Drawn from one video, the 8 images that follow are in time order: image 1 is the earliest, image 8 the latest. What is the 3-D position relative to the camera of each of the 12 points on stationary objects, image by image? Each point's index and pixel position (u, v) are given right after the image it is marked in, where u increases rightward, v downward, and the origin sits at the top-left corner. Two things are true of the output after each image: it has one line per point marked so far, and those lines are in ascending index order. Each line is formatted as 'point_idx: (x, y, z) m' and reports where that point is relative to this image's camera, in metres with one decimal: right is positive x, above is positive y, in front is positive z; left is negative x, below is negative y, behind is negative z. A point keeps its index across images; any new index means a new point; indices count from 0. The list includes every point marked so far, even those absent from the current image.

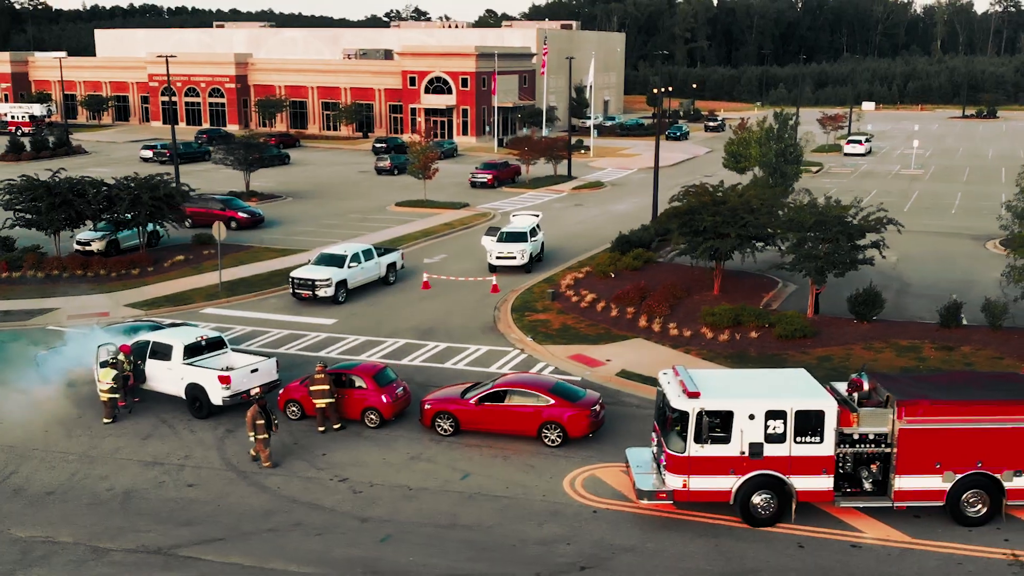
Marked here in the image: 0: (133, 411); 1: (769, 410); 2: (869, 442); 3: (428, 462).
0: (-6.7, -2.2, +18.6) m
1: (+3.2, -1.6, +13.5) m
2: (+4.6, -2.0, +13.7) m
3: (-1.3, -2.7, +16.2) m
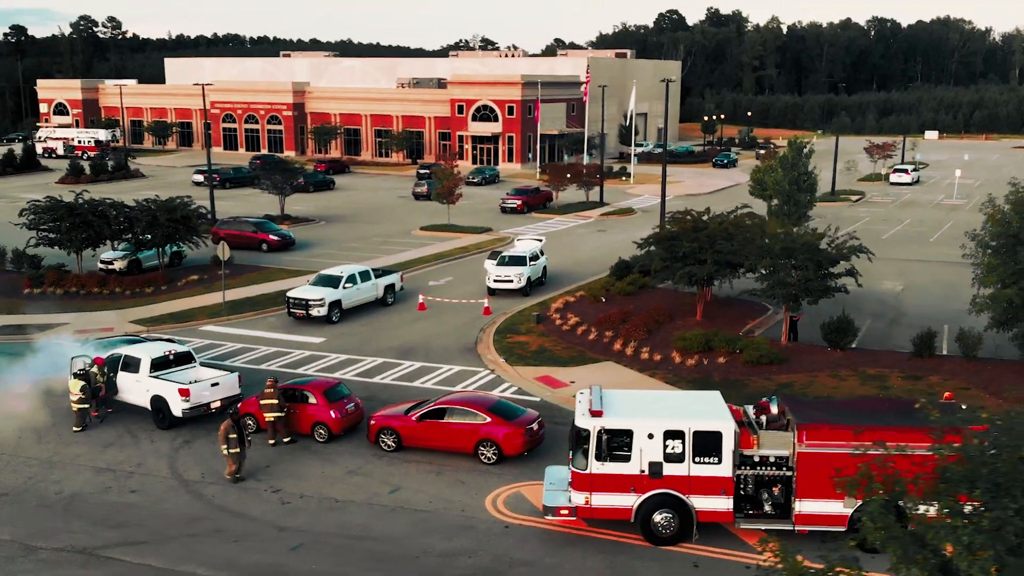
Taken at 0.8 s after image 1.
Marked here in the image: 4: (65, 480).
0: (-7.5, -2.4, +19.5) m
1: (+2.0, -1.8, +13.7) m
2: (+3.4, -2.3, +13.8) m
3: (-2.4, -3.0, +16.7) m
4: (-7.1, -3.0, +16.8) m
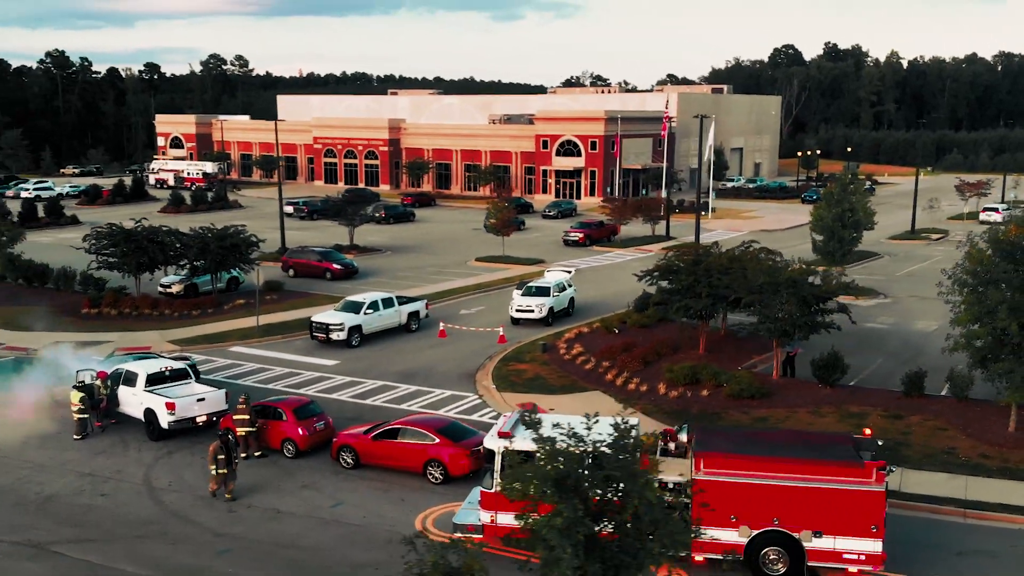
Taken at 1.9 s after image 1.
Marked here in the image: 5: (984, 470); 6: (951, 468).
0: (-8.1, -2.8, +20.9) m
1: (+0.7, -2.2, +14.1) m
2: (+2.1, -2.7, +14.0) m
3: (-3.3, -3.4, +17.6) m
4: (-8.0, -3.3, +18.2) m
5: (+8.0, -3.1, +17.9) m
6: (+7.5, -3.1, +18.0) m
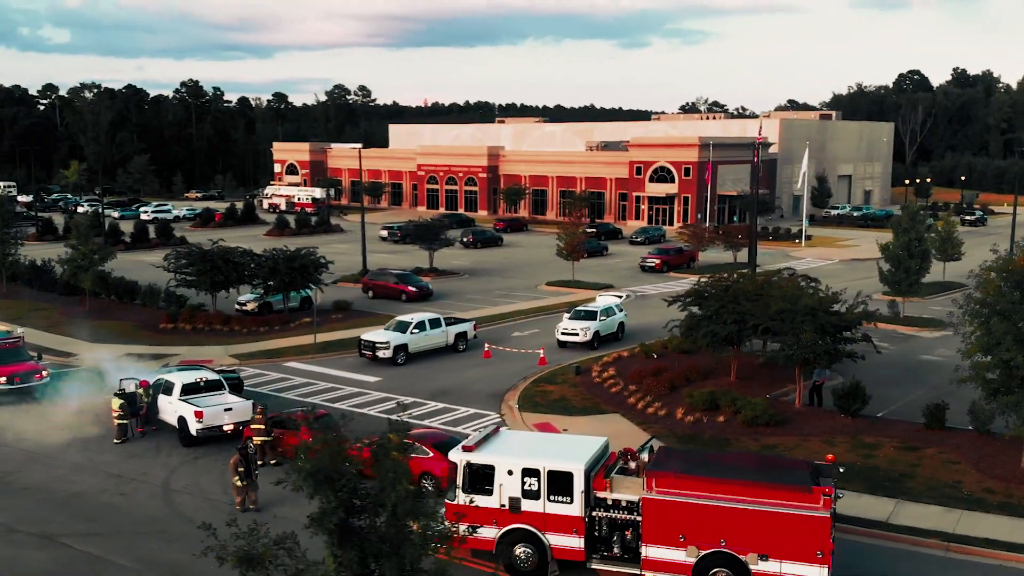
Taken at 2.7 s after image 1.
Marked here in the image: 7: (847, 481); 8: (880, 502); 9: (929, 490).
0: (-7.8, -3.1, +22.3) m
1: (+0.2, -2.5, +14.6) m
2: (+1.5, -3.0, +14.3) m
3: (-3.5, -3.7, +18.4) m
4: (-8.1, -3.6, +19.6) m
5: (+7.8, -3.6, +17.4) m
6: (+7.3, -3.6, +17.6) m
7: (+5.9, -3.4, +18.6) m
8: (+6.1, -3.6, +17.6) m
9: (+7.2, -3.5, +18.2) m
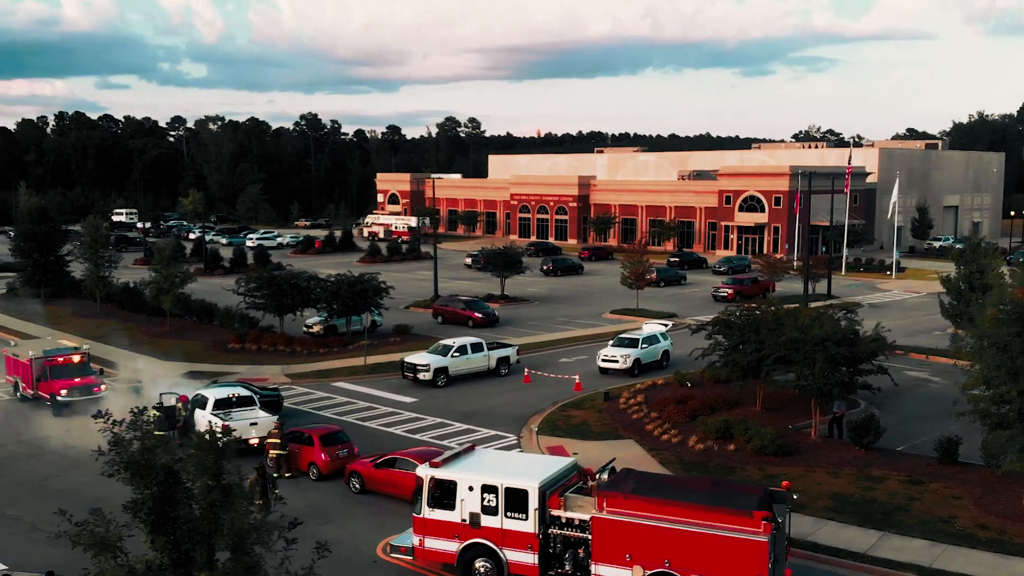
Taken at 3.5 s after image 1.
0: (-7.5, -3.6, +23.7) m
1: (-0.4, -2.8, +15.2) m
2: (+0.9, -3.3, +14.7) m
3: (-3.6, -4.1, +19.3) m
4: (-8.1, -3.9, +21.0) m
5: (+7.5, -4.1, +17.1) m
6: (+7.0, -4.1, +17.4) m
7: (+5.7, -3.9, +18.5) m
8: (+5.9, -4.1, +17.5) m
9: (+6.9, -4.0, +17.9) m
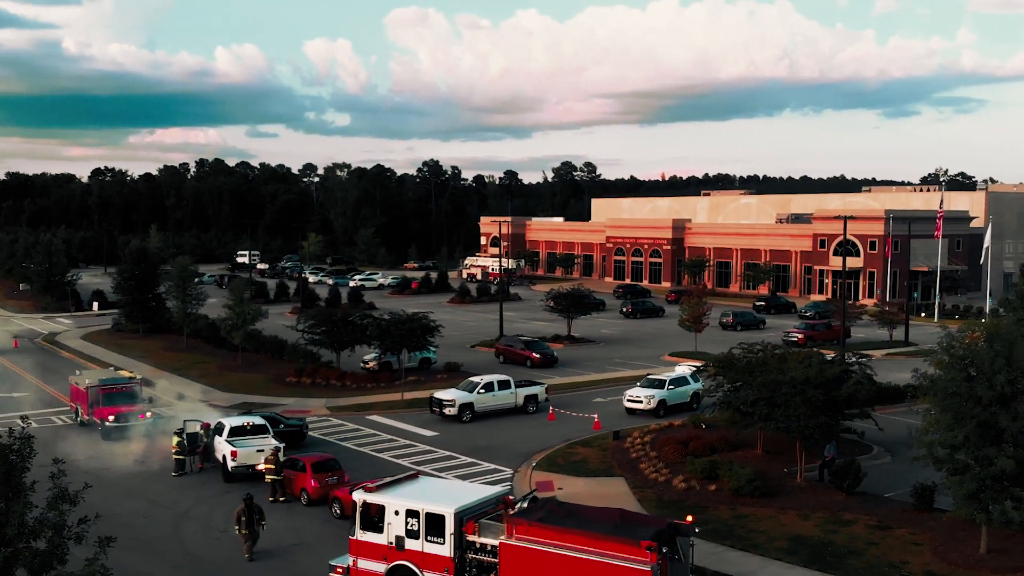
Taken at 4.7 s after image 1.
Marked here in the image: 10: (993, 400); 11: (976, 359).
0: (-7.5, -4.4, +25.4) m
1: (-1.6, -3.4, +16.1) m
2: (-0.4, -3.9, +15.4) m
3: (-4.2, -4.8, +20.6) m
4: (-8.4, -4.7, +22.8) m
5: (+6.5, -4.8, +17.0) m
6: (+6.0, -4.8, +17.3) m
7: (+4.9, -4.7, +18.5) m
8: (+4.9, -4.8, +17.5) m
9: (+6.0, -4.7, +17.8) m
10: (+7.7, -1.8, +17.1) m
11: (+7.6, -1.2, +17.5) m
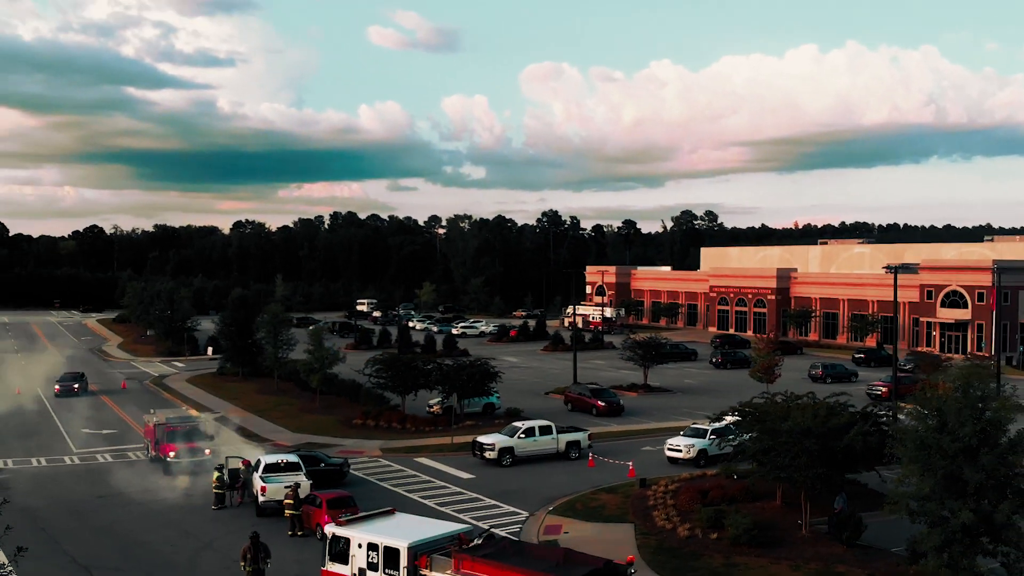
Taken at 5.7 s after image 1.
0: (-7.0, -5.5, +26.9) m
1: (-2.3, -4.1, +16.9) m
2: (-1.2, -4.6, +16.1) m
3: (-4.4, -5.7, +21.7) m
4: (-8.2, -5.7, +24.4) m
5: (+5.8, -5.6, +16.7) m
6: (+5.4, -5.6, +17.1) m
7: (+4.4, -5.5, +18.5) m
8: (+4.3, -5.6, +17.5) m
9: (+5.5, -5.5, +17.6) m
10: (+7.1, -2.6, +16.8) m
11: (+7.1, -2.0, +17.3) m
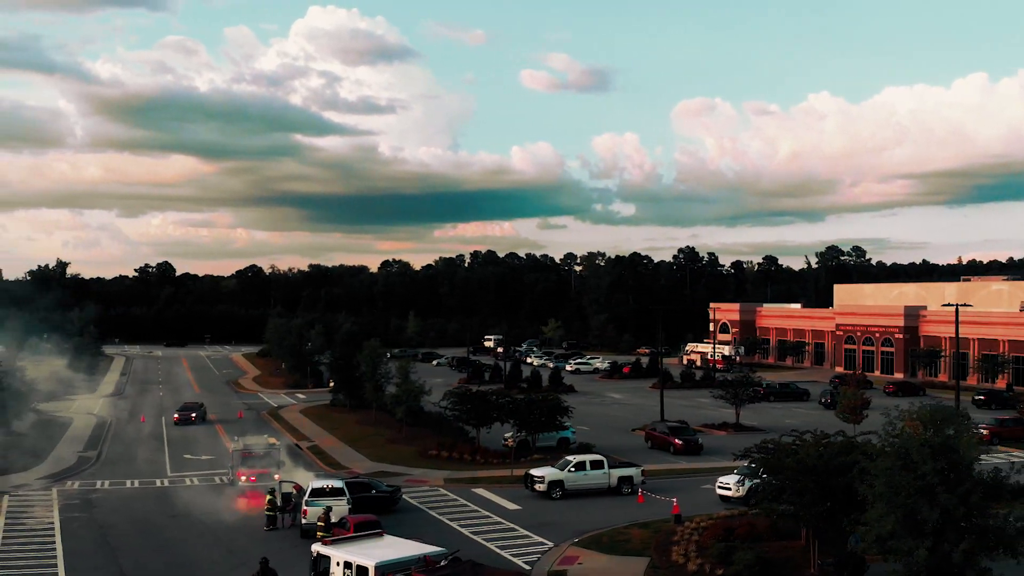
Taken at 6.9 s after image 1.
0: (-6.1, -6.5, +28.5) m
1: (-2.9, -4.7, +18.0) m
2: (-1.9, -5.1, +17.1) m
3: (-4.2, -6.4, +23.0) m
4: (-7.7, -6.5, +26.3) m
5: (+5.1, -6.1, +16.6) m
6: (+4.7, -6.2, +17.0) m
7: (+4.0, -6.1, +18.5) m
8: (+3.7, -6.2, +17.6) m
9: (+4.9, -6.1, +17.5) m
10: (+6.4, -3.2, +16.6) m
11: (+6.5, -2.6, +17.1) m
